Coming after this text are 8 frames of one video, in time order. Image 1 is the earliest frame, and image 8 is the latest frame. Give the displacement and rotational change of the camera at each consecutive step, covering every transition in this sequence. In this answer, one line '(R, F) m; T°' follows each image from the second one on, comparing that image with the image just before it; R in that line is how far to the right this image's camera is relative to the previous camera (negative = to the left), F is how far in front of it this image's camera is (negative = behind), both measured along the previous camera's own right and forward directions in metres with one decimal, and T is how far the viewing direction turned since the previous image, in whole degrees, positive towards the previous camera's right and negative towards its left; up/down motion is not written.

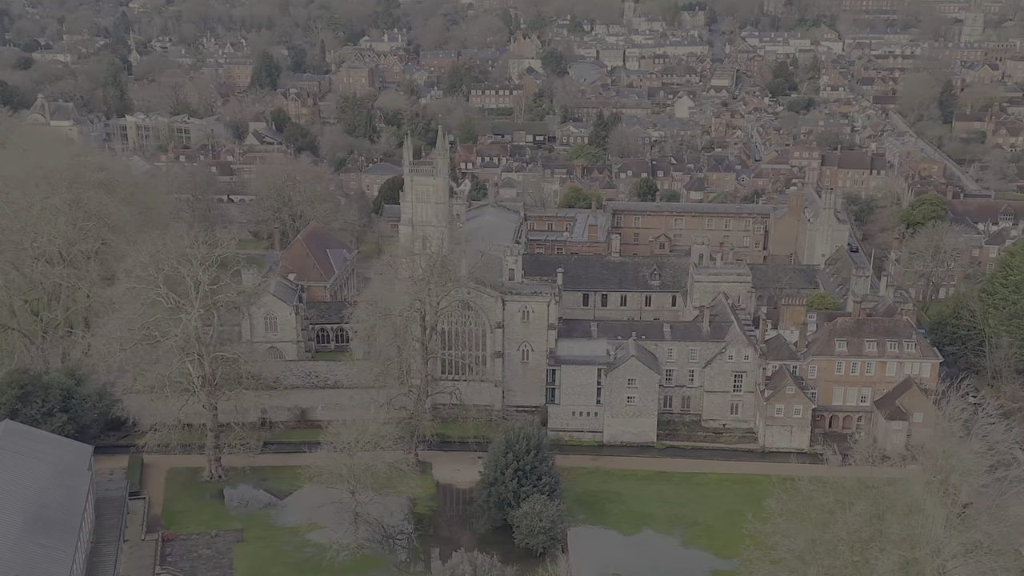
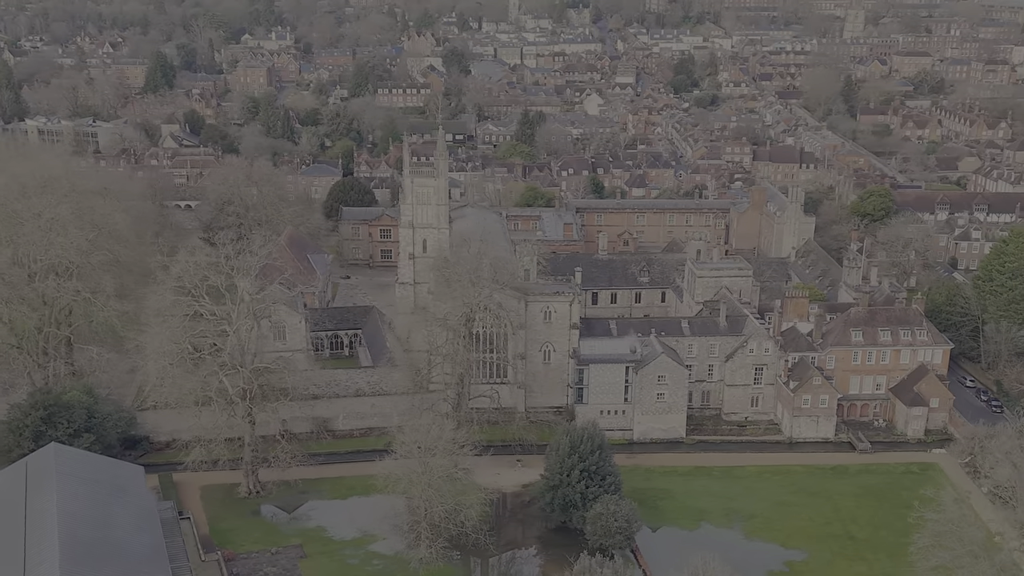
(-7.4, +0.9) m; +8°
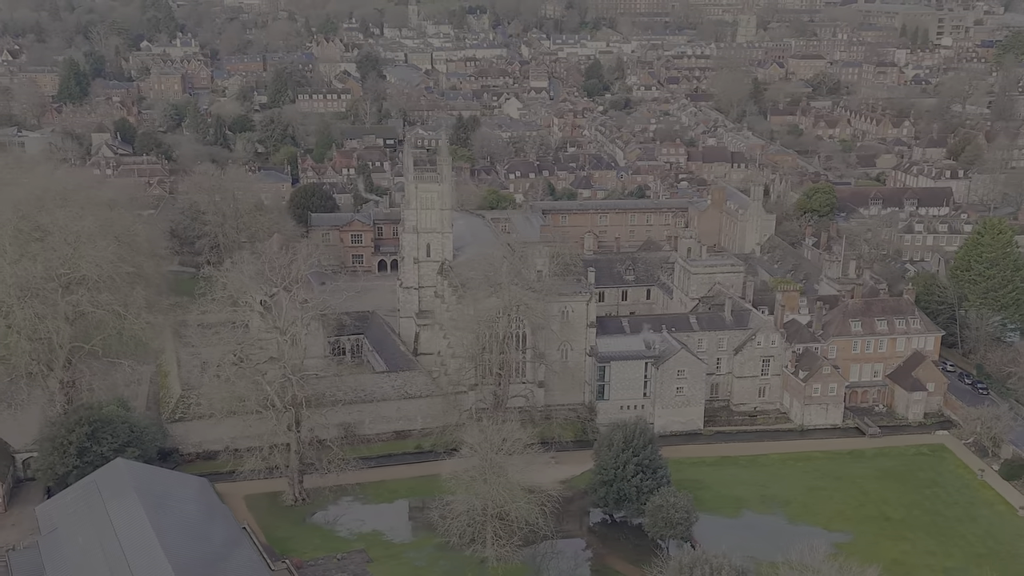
(-6.7, -0.4) m; +7°
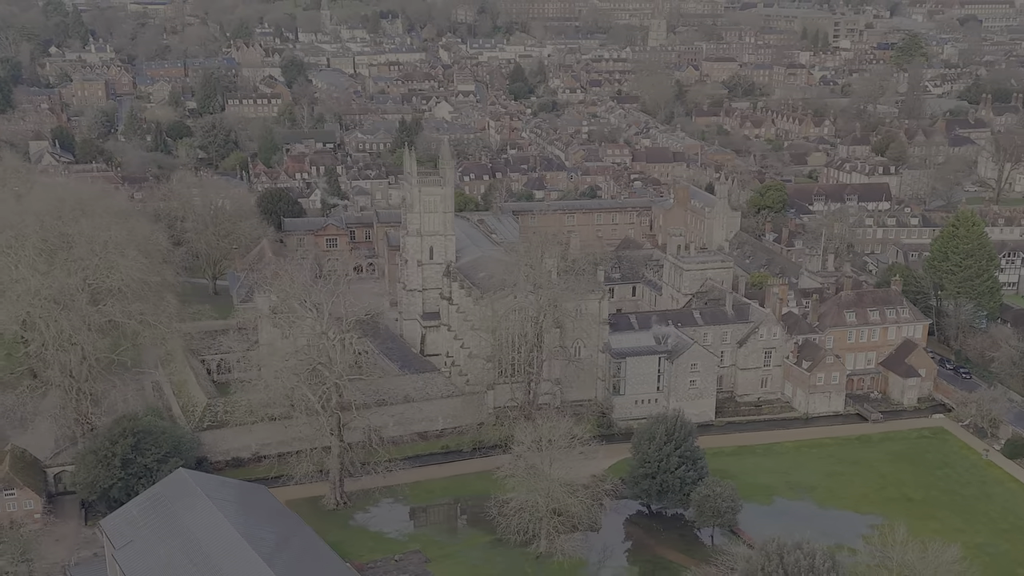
(-5.9, -0.2) m; +6°
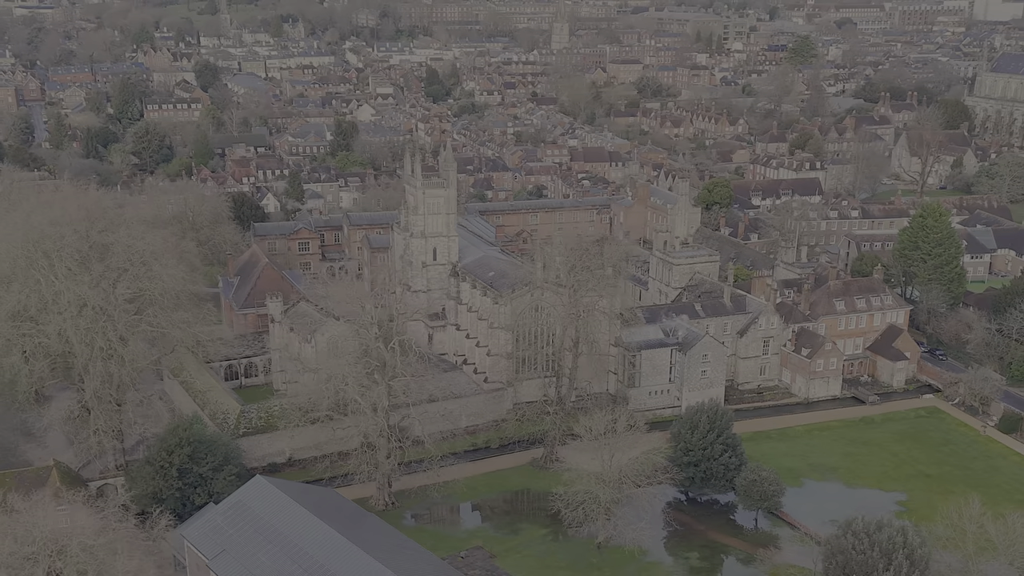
(-6.6, -0.1) m; +7°
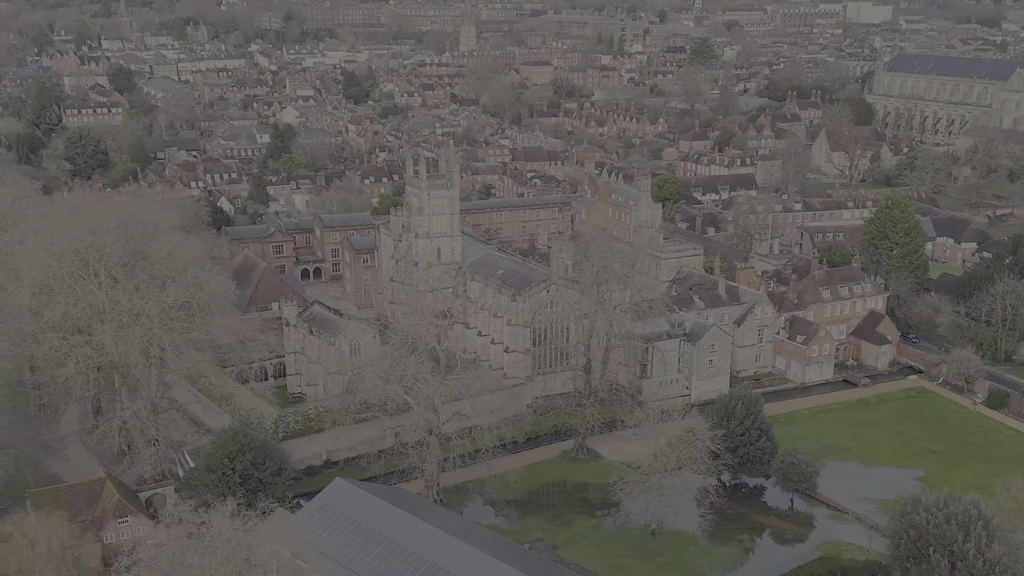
(-6.5, 0.0) m; +7°
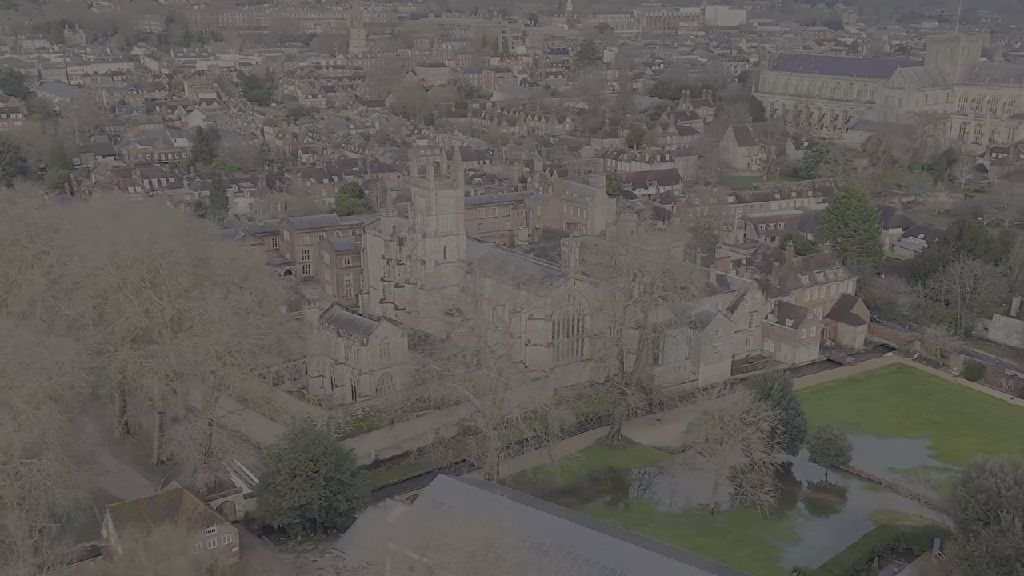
(-7.8, +0.3) m; +8°
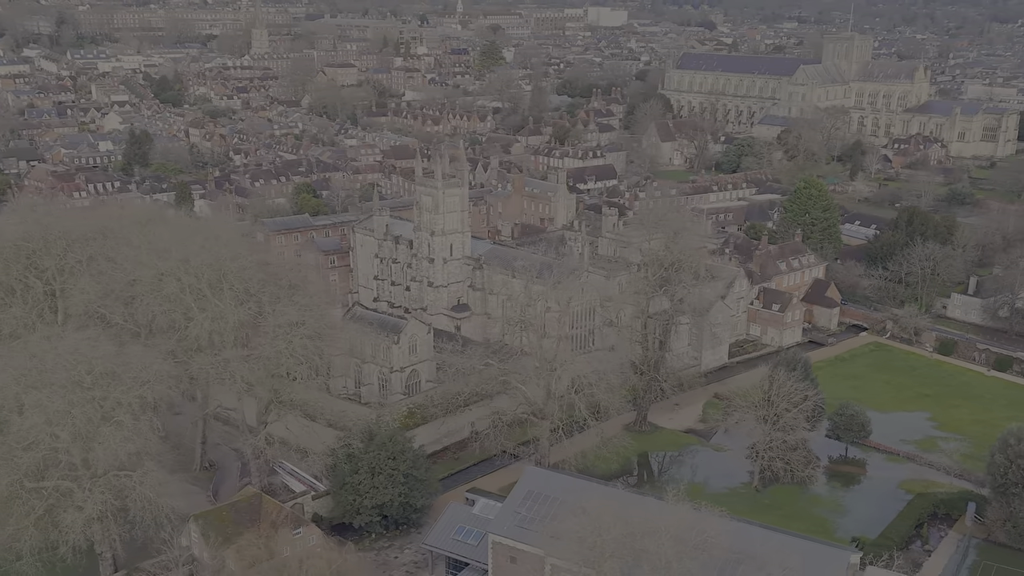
(-6.7, +0.3) m; +7°
